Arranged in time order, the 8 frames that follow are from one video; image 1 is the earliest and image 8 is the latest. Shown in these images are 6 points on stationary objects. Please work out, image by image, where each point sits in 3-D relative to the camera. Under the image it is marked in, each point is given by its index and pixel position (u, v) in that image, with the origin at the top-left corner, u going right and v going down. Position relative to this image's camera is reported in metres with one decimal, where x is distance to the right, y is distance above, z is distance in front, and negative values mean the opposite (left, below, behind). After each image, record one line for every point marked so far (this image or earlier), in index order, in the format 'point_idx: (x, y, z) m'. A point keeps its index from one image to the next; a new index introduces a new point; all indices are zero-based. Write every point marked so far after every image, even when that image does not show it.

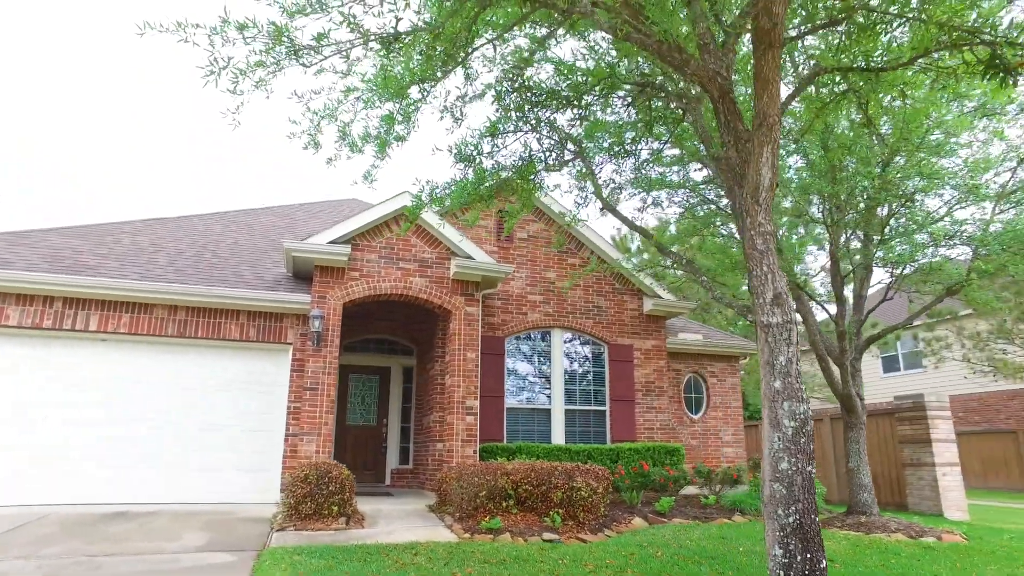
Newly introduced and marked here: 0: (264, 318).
0: (-3.6, -0.4, +9.9) m
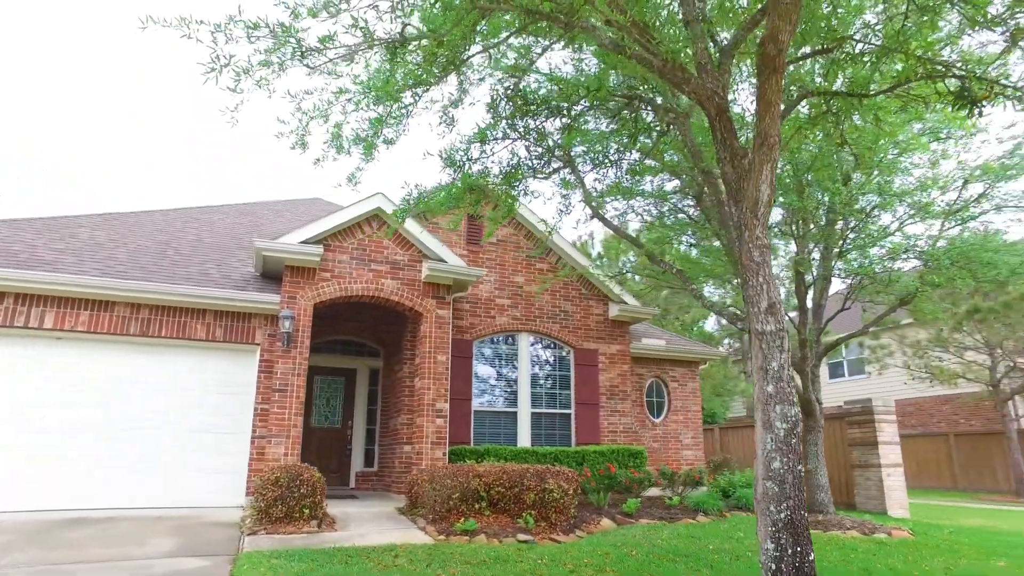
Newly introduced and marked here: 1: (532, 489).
0: (-4.0, -0.4, +9.7) m
1: (+0.3, -2.4, +8.2) m
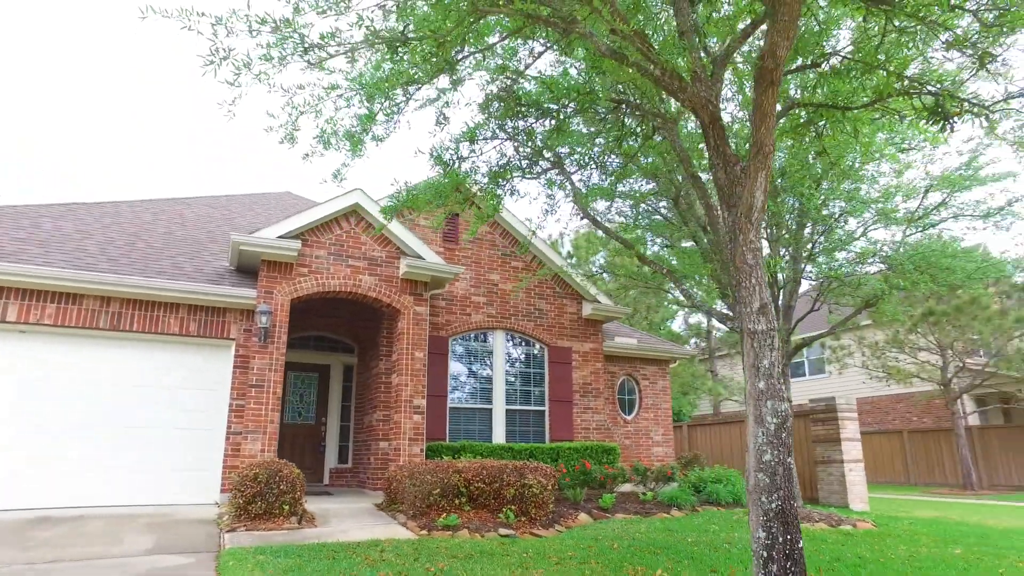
0: (-4.3, -0.3, +9.6) m
1: (0.0, -2.4, +8.2) m
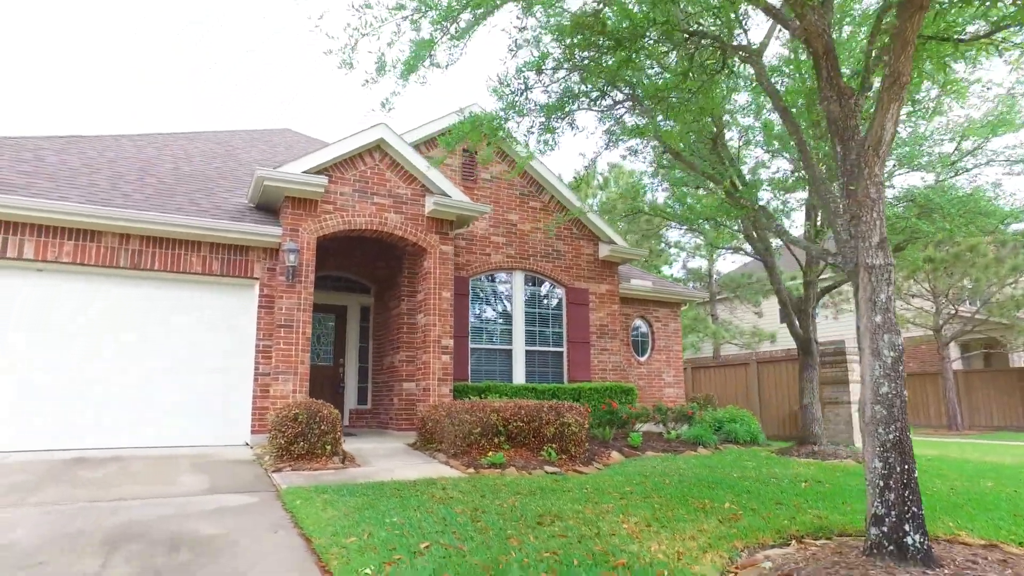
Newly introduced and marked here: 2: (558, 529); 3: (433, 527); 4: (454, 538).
0: (-3.9, +0.5, +9.3) m
1: (+0.5, -1.6, +8.3) m
2: (+0.3, -1.7, +4.7) m
3: (-0.5, -1.6, +4.6) m
4: (-0.4, -1.6, +4.4) m
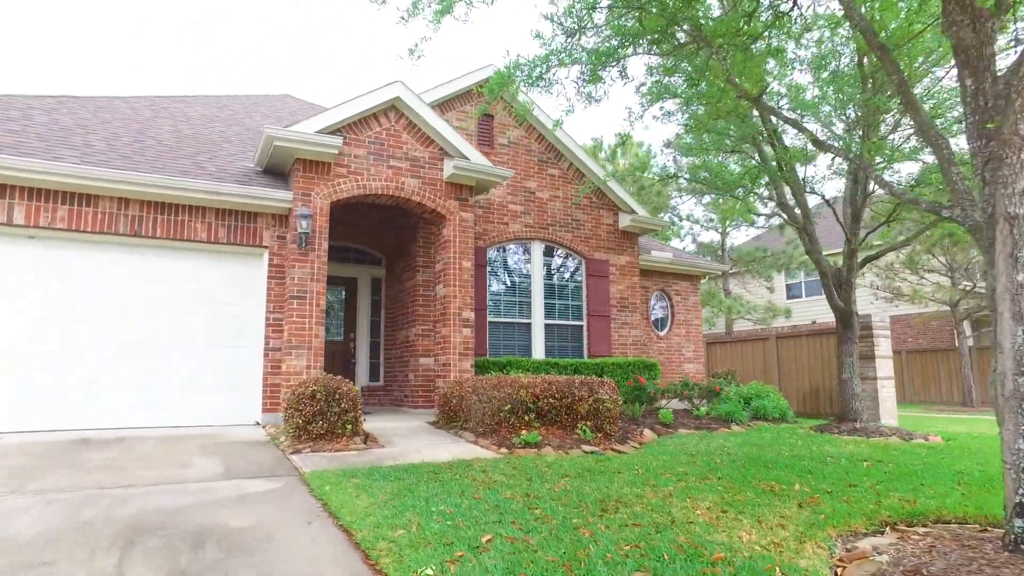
0: (-3.6, +0.9, +8.7) m
1: (+0.8, -1.3, +7.8) m
2: (+0.7, -1.4, +4.2) m
3: (-0.2, -1.4, +4.1) m
4: (0.0, -1.4, +3.9) m
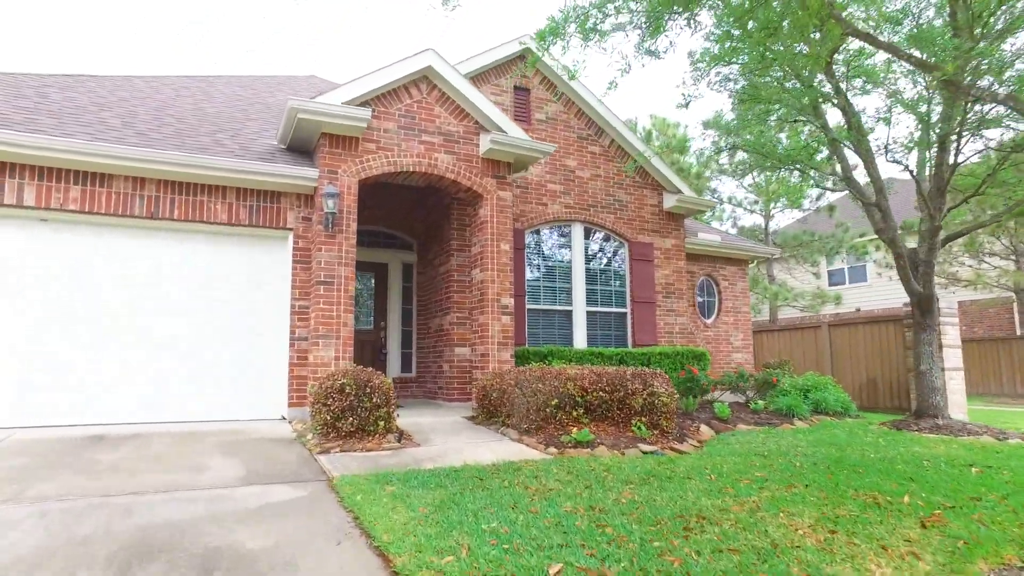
0: (-3.0, +1.1, +8.1) m
1: (+1.3, -1.1, +7.0) m
2: (+1.0, -1.3, +3.5) m
3: (+0.2, -1.3, +3.4) m
4: (+0.4, -1.3, +3.2) m
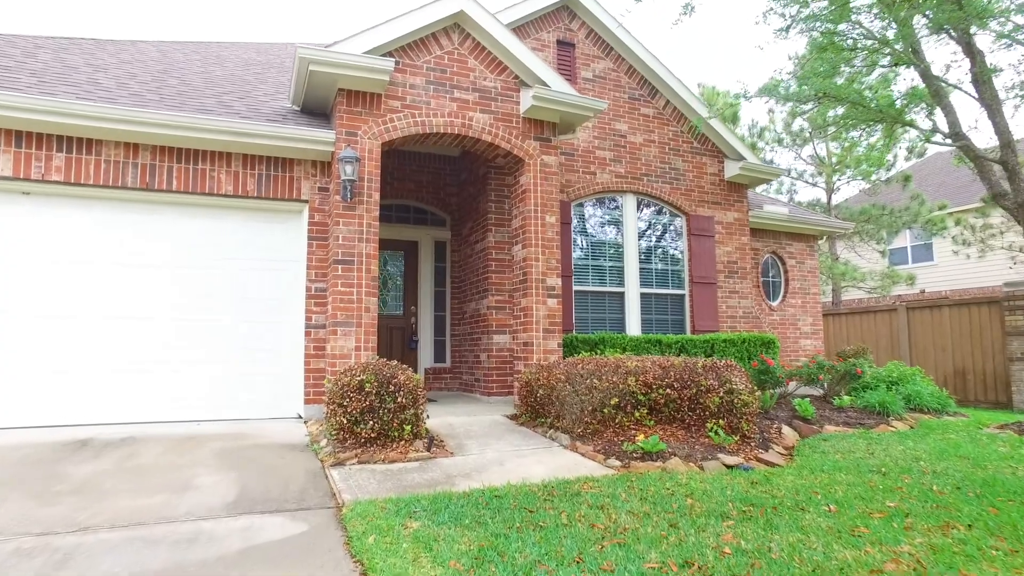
0: (-2.6, +1.3, +7.1) m
1: (+1.7, -0.9, +5.9) m
2: (+1.3, -1.2, +2.3) m
3: (+0.4, -1.2, +2.3) m
4: (+0.6, -1.2, +2.1) m
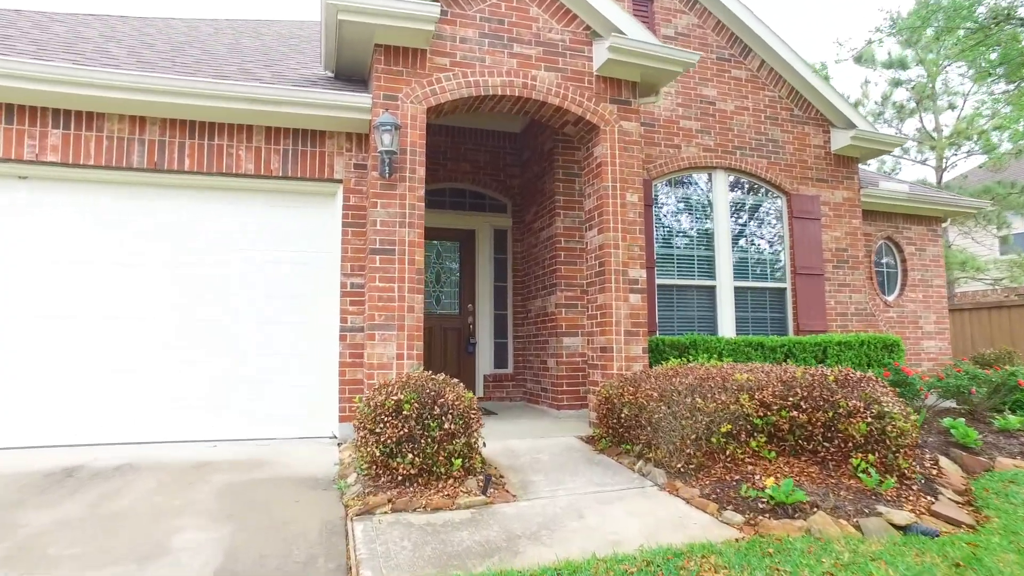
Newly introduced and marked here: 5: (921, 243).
0: (-1.9, +1.3, +6.0) m
1: (+2.3, -0.8, +4.4) m
2: (+1.5, -1.1, +0.9) m
3: (+0.6, -1.1, +1.0) m
4: (+0.8, -1.1, +0.8) m
5: (+6.0, +0.7, +9.9) m
